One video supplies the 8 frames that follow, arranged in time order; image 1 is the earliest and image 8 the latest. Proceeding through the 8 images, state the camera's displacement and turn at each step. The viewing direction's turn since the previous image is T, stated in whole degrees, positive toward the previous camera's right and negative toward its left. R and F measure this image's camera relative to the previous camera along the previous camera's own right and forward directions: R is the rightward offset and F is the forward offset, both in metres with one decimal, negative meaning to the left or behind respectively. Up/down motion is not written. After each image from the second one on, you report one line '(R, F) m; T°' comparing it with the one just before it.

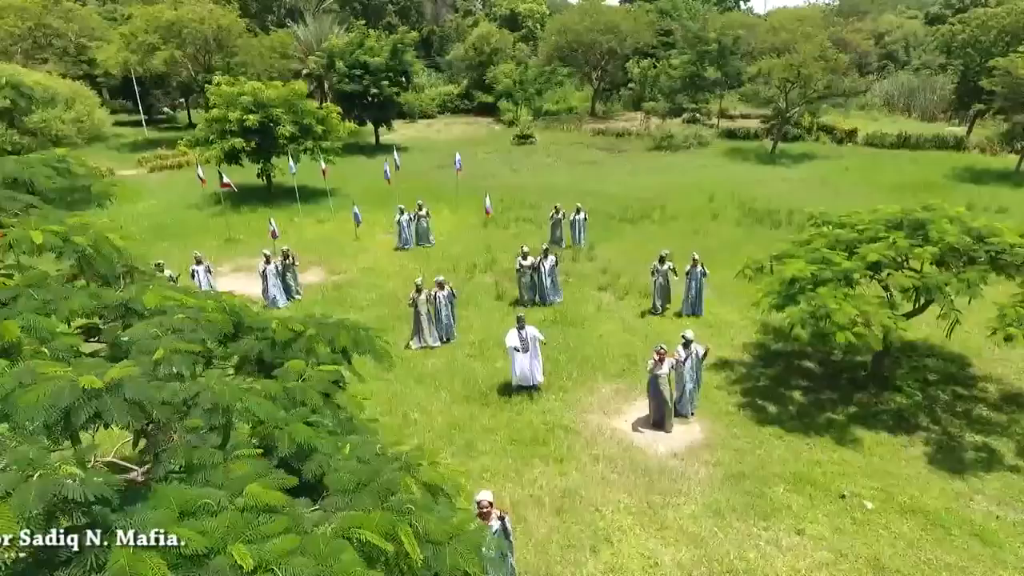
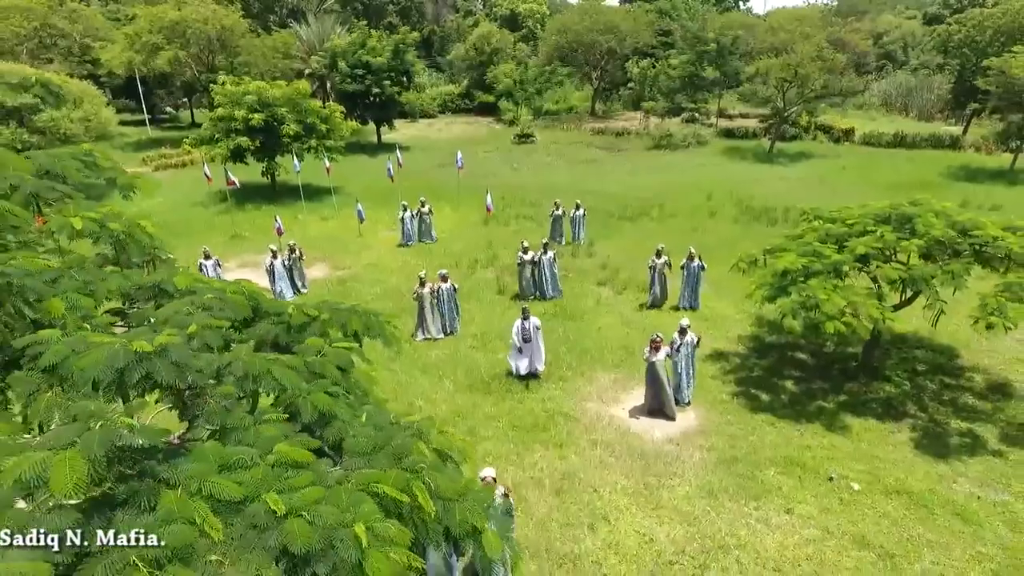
(0.0, -0.4) m; 0°
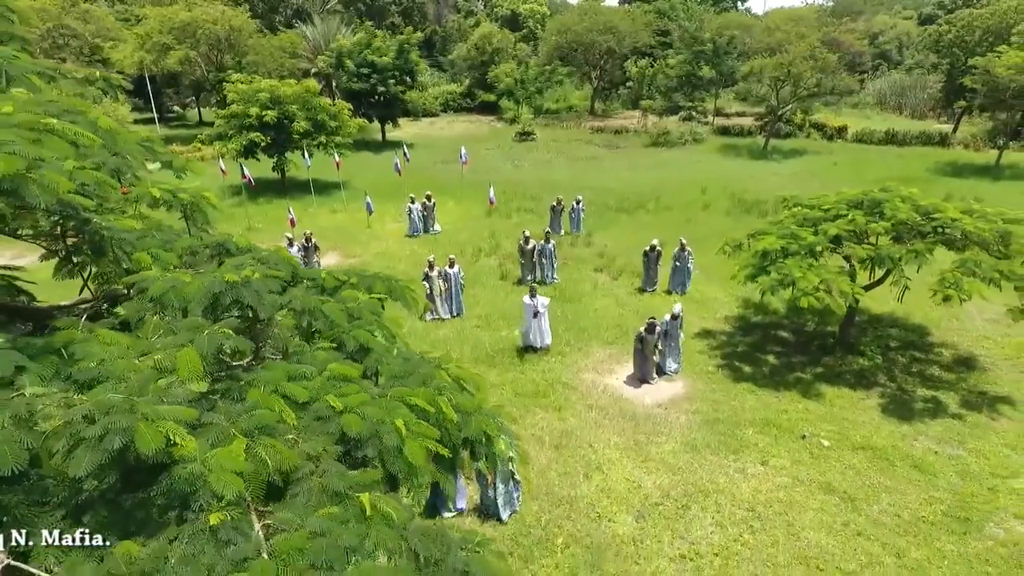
(0.0, -1.0) m; 0°
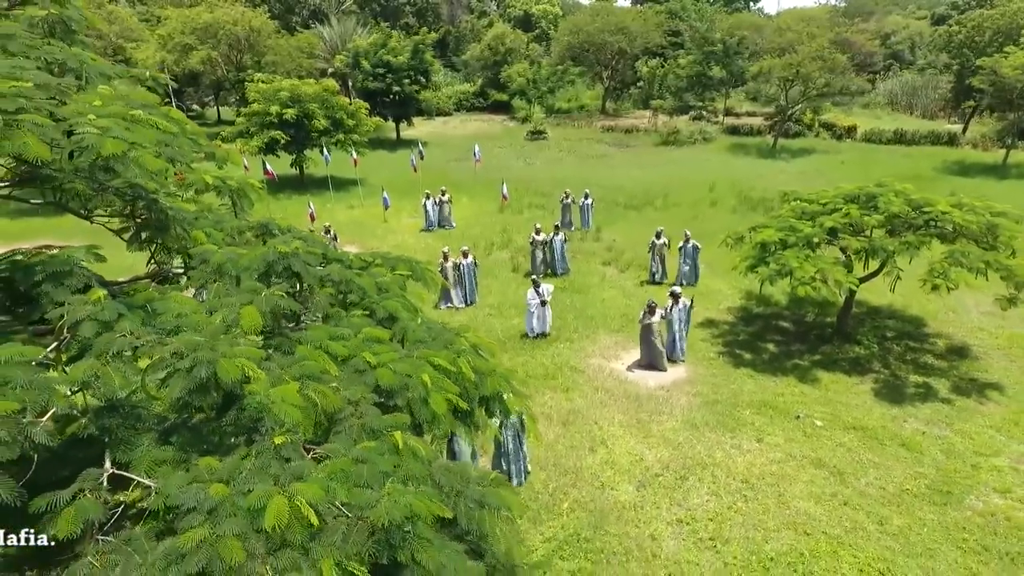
(0.0, -0.7) m; -1°
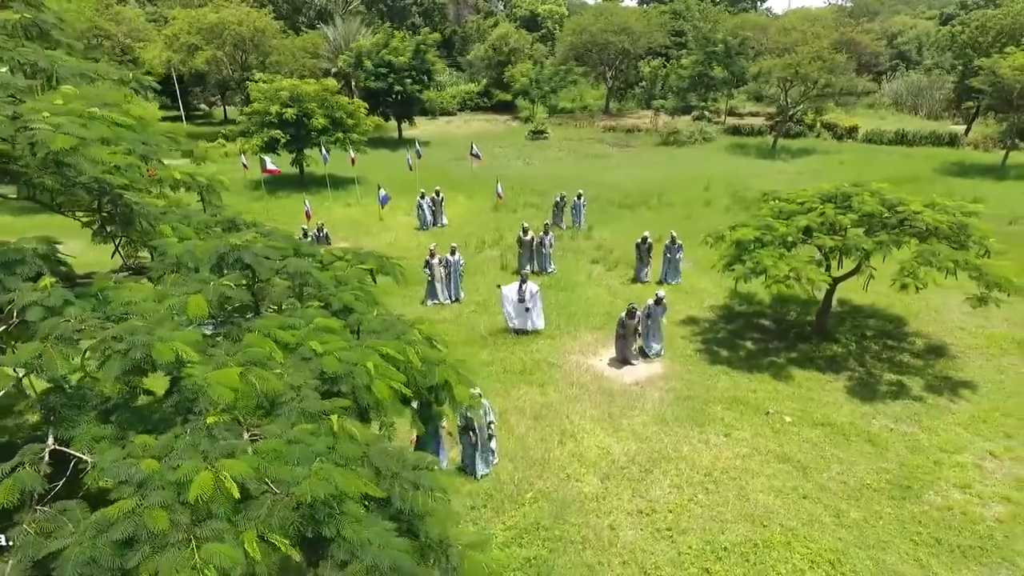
(+0.6, -0.2) m; -1°
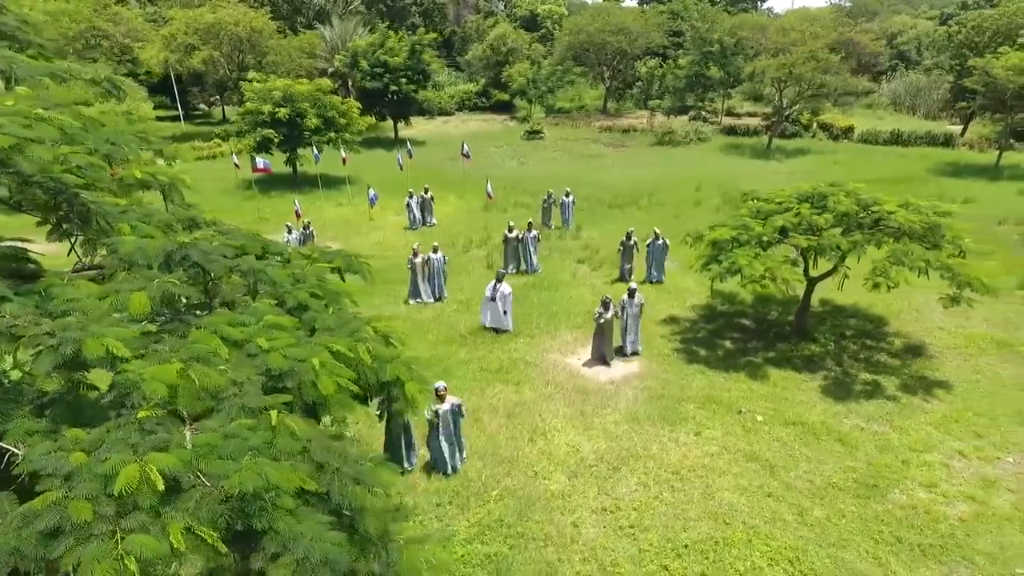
(+0.5, -0.1) m; 0°
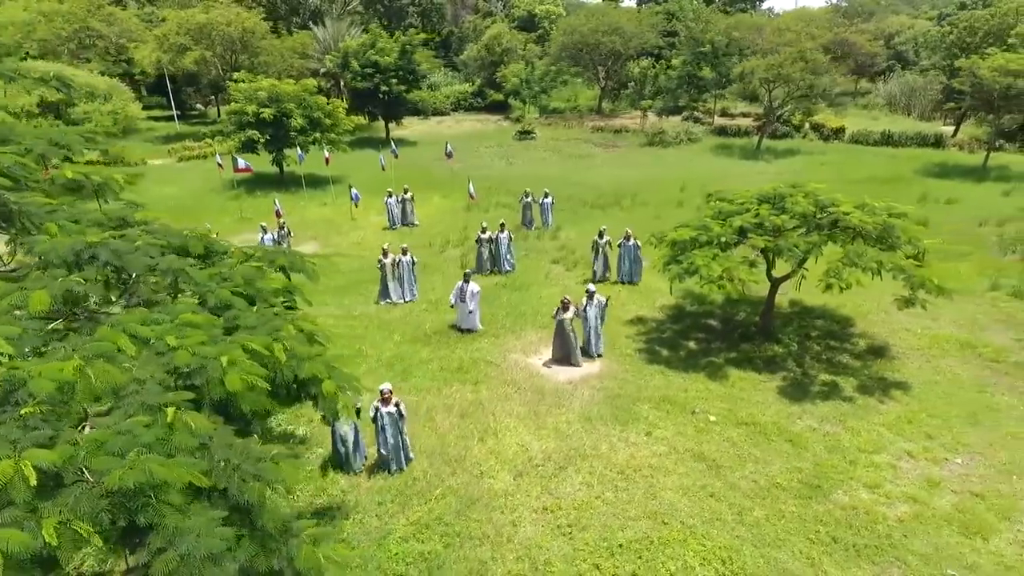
(+0.9, -0.1) m; 0°
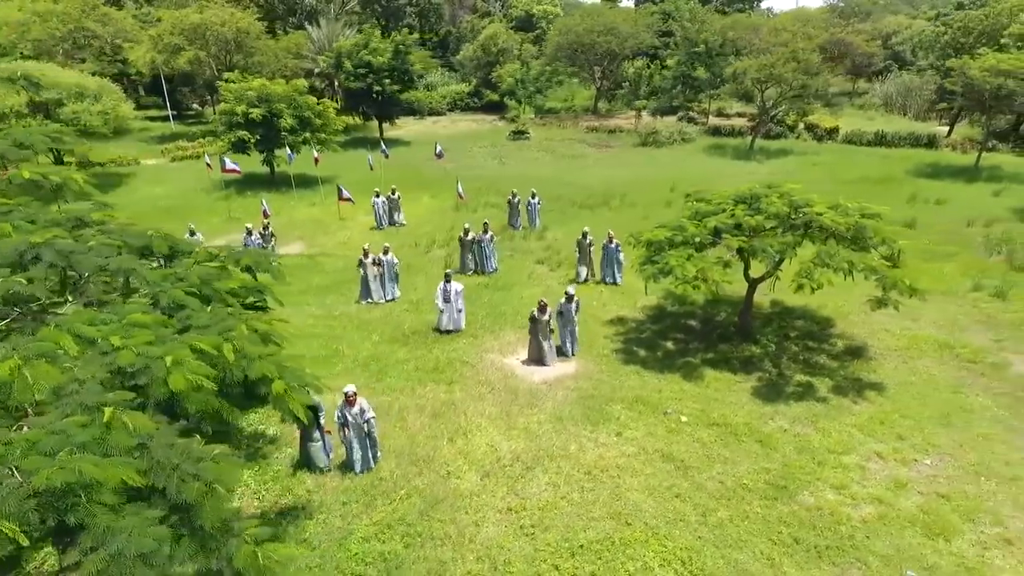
(+0.5, 0.0) m; 0°
